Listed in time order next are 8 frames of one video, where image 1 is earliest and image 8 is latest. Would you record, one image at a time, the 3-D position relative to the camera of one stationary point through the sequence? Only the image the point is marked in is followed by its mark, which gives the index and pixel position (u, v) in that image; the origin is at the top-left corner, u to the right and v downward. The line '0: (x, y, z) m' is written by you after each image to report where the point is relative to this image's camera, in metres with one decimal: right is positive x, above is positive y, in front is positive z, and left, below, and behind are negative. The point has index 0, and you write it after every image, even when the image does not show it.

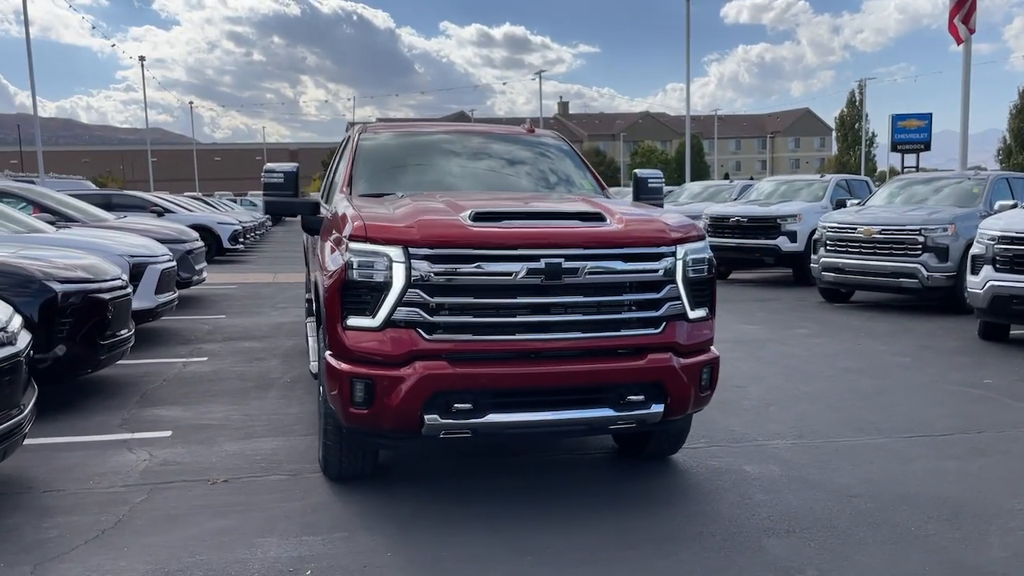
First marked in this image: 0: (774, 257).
0: (+4.9, +0.6, +16.6) m
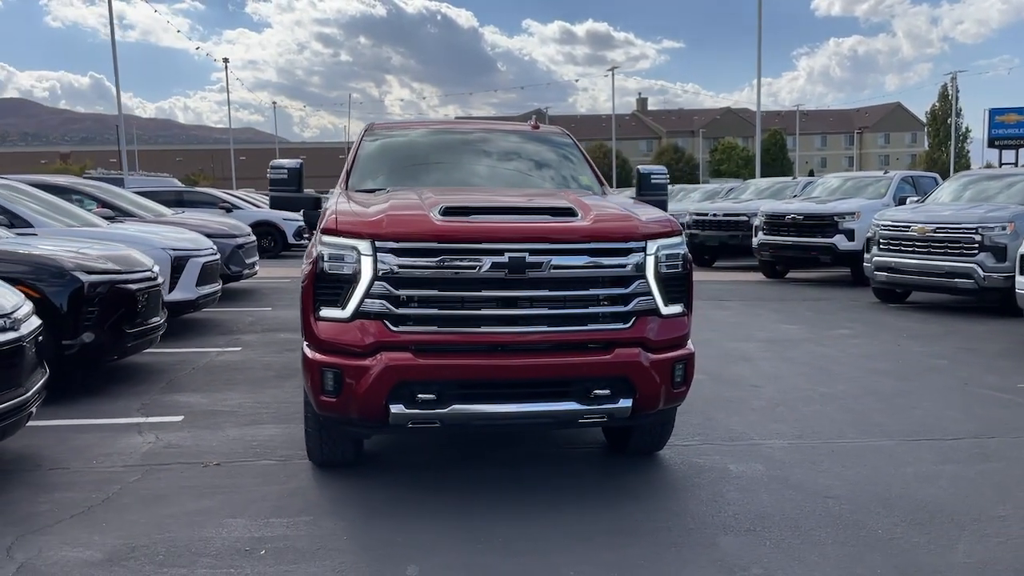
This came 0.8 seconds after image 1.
0: (+5.8, +0.6, +16.2) m
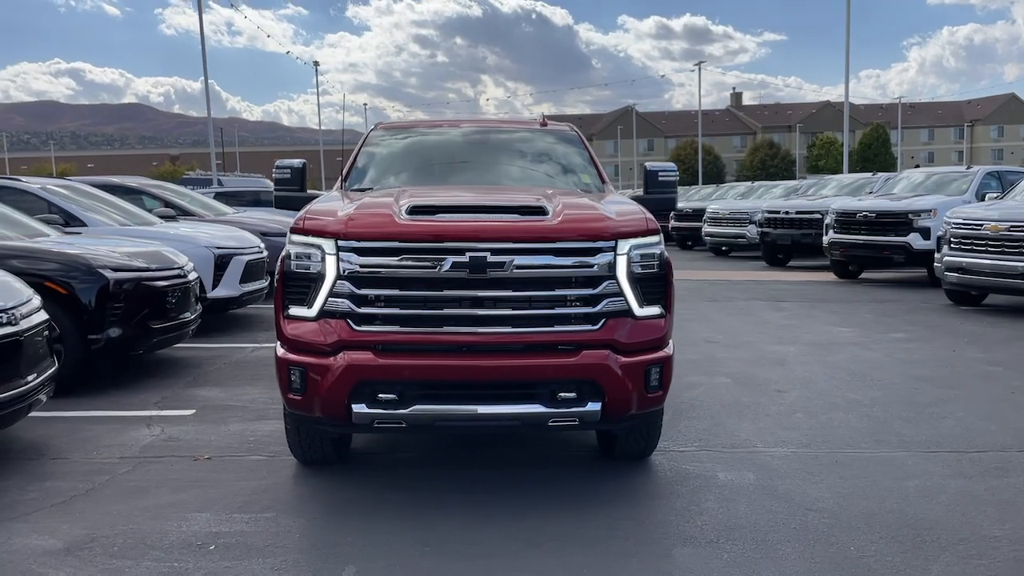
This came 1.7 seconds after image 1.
0: (+6.9, +0.6, +15.4) m
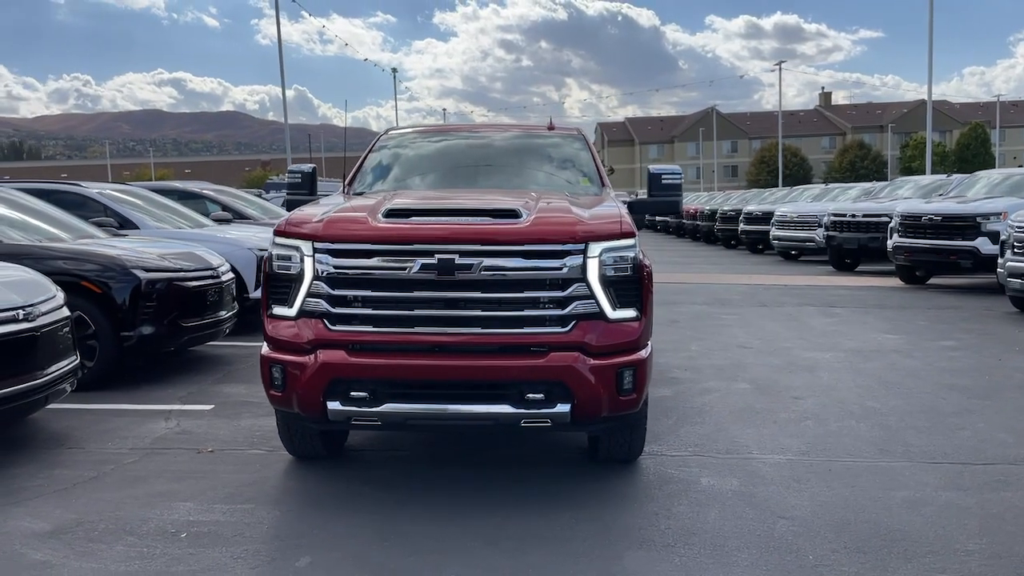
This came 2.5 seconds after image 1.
0: (+7.7, +0.5, +14.8) m
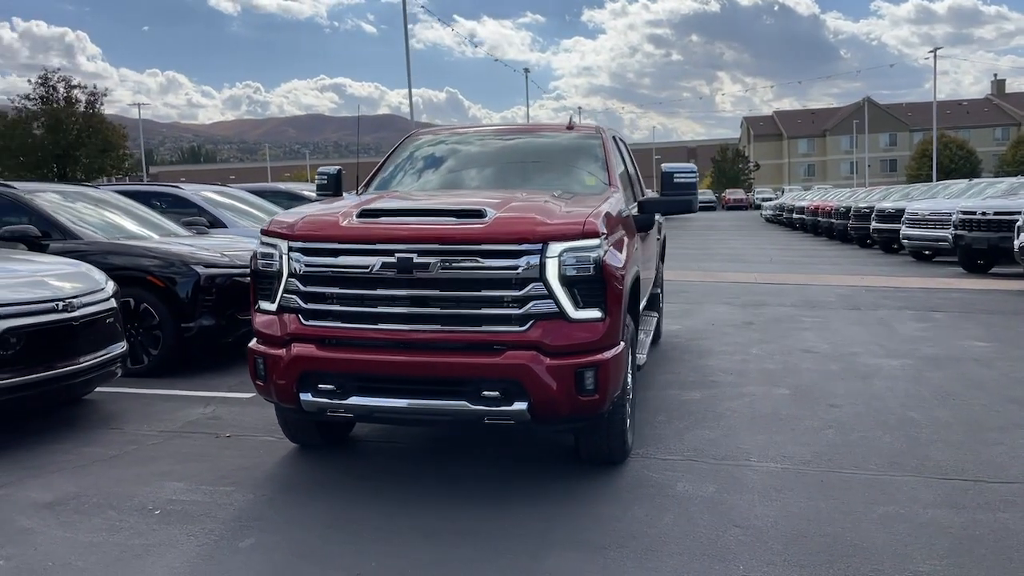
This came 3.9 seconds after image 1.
0: (+9.1, +0.4, +13.5) m
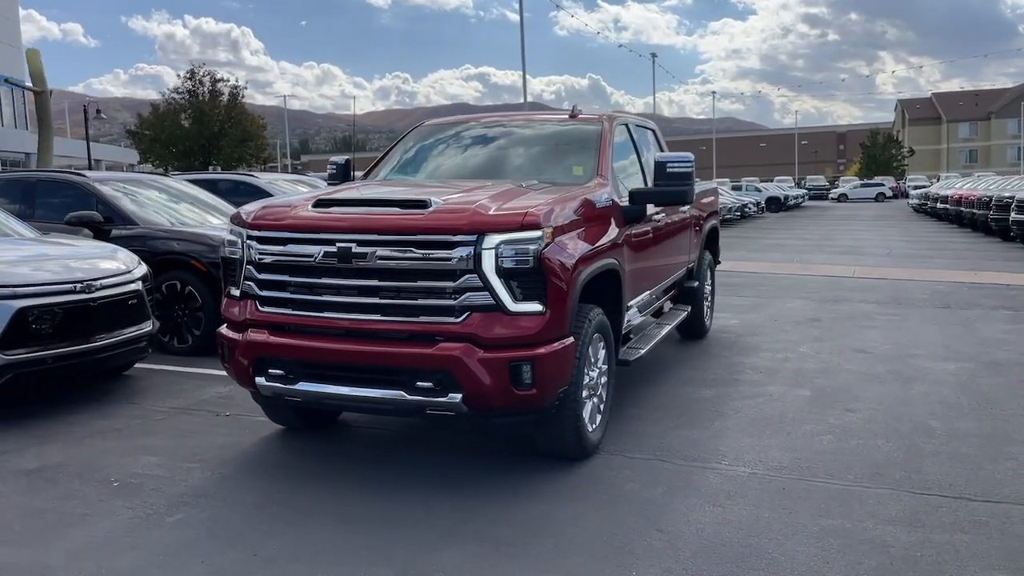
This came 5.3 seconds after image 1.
0: (+10.1, +0.4, +11.9) m
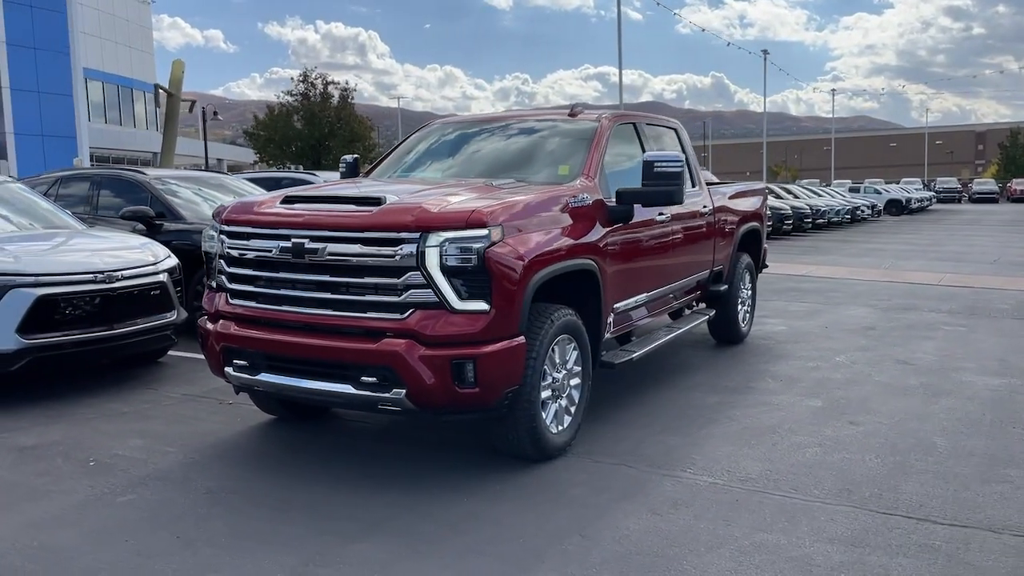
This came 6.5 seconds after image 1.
0: (+10.7, +0.2, +10.5) m
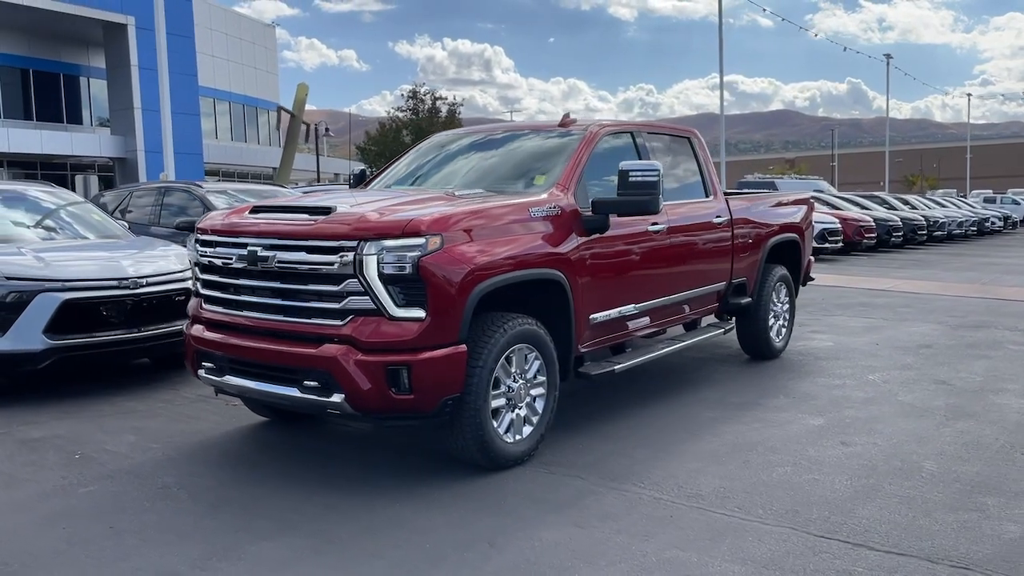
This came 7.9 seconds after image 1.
0: (+11.1, 0.0, +9.1) m
